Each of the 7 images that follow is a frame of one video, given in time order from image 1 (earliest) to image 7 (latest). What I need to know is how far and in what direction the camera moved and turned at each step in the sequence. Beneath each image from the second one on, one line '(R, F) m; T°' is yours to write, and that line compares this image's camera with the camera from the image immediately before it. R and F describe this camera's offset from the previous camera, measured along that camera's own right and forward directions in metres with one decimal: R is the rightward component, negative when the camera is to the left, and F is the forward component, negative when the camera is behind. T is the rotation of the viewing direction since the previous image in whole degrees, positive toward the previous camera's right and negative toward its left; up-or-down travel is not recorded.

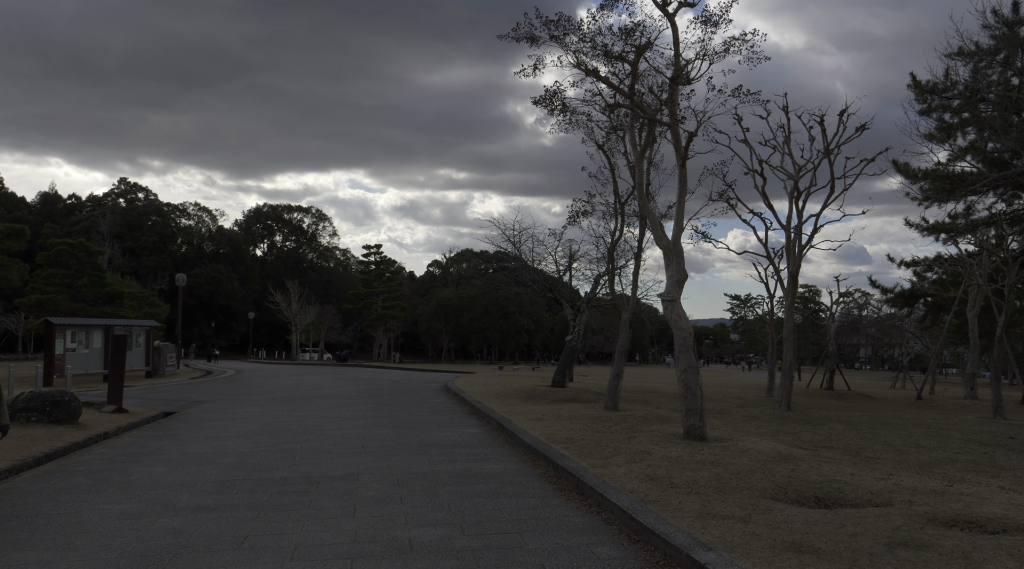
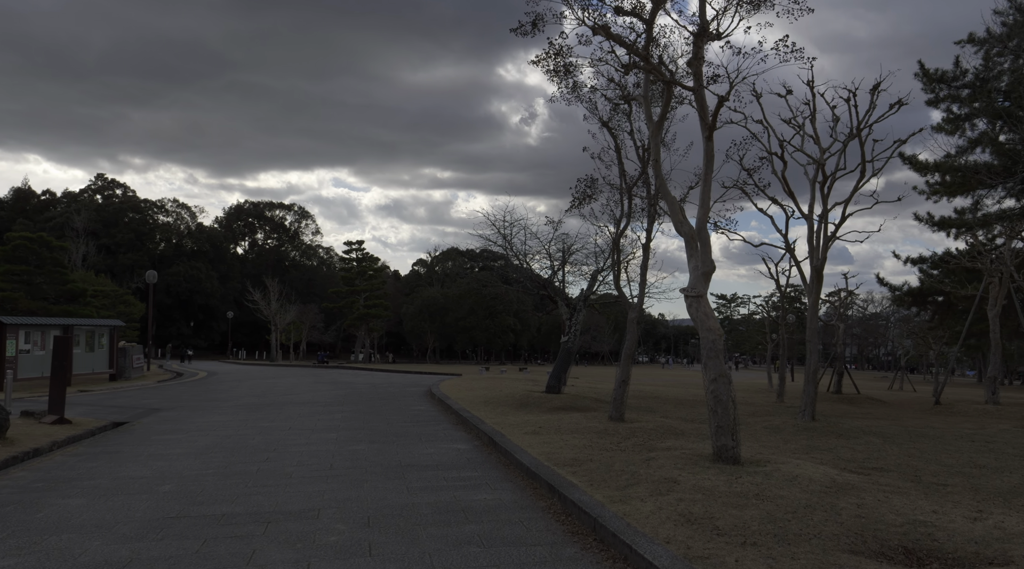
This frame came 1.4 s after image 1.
(-0.1, +1.6) m; +1°
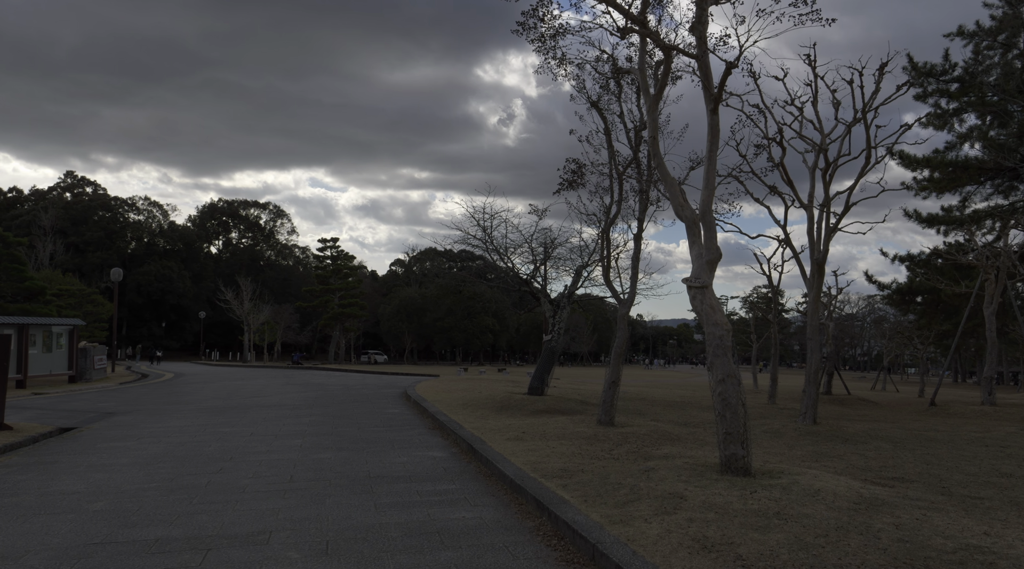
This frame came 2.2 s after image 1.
(0.0, +0.9) m; +2°
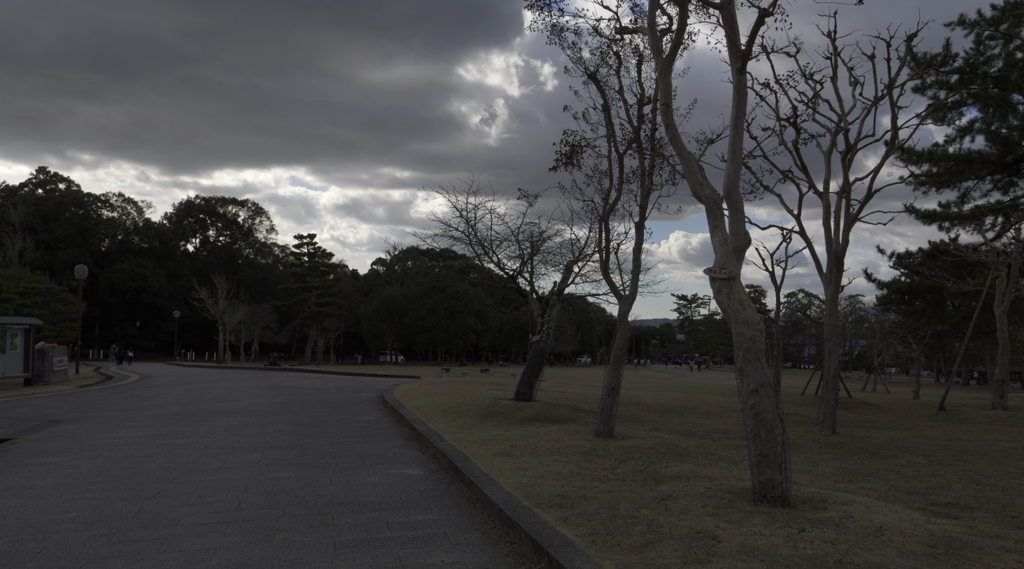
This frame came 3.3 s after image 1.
(-0.1, +1.3) m; +1°
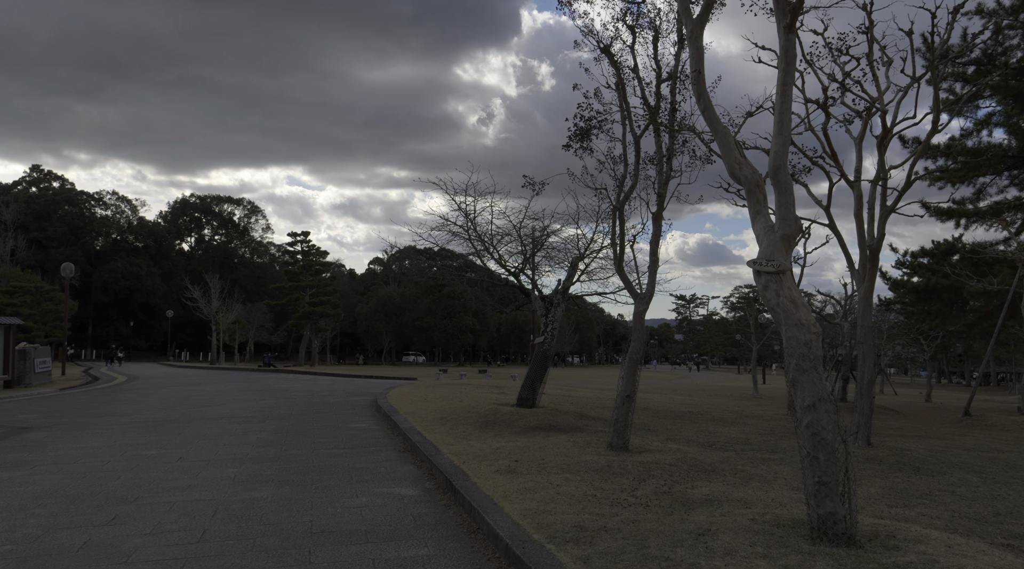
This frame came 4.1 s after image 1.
(-0.1, +1.0) m; 0°
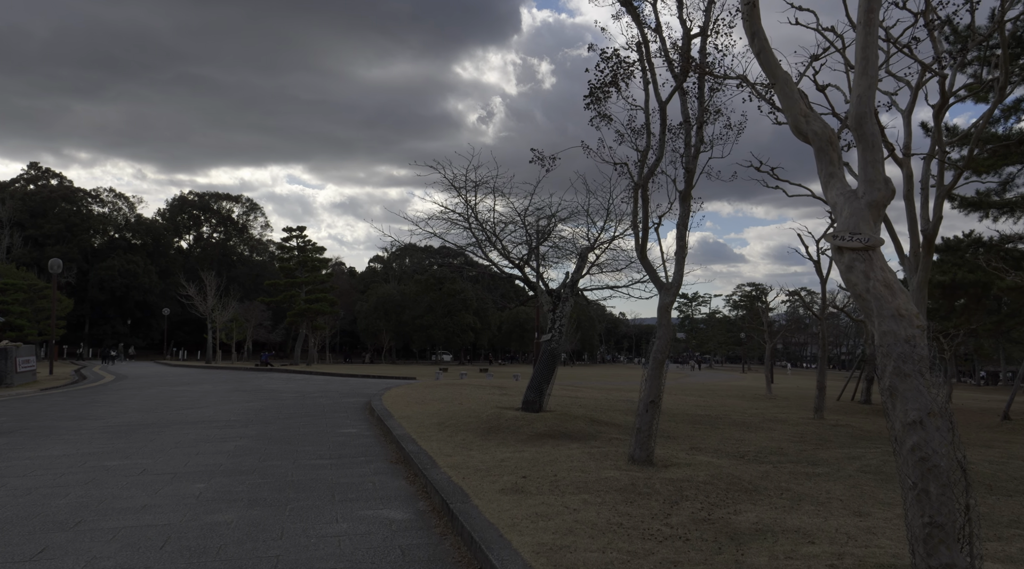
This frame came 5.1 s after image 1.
(-0.1, +1.2) m; 0°
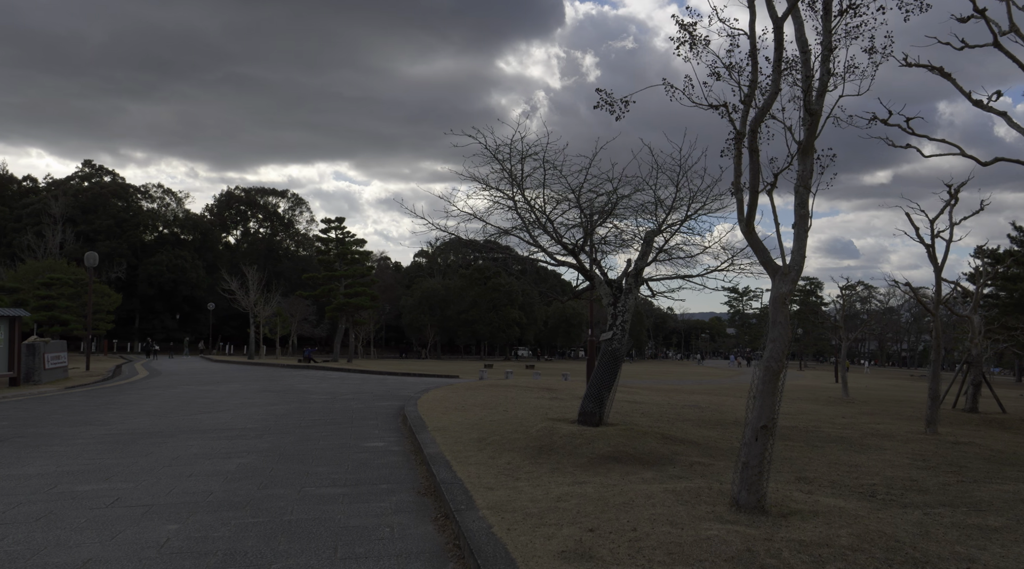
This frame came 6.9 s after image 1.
(-0.1, +2.0) m; -3°
